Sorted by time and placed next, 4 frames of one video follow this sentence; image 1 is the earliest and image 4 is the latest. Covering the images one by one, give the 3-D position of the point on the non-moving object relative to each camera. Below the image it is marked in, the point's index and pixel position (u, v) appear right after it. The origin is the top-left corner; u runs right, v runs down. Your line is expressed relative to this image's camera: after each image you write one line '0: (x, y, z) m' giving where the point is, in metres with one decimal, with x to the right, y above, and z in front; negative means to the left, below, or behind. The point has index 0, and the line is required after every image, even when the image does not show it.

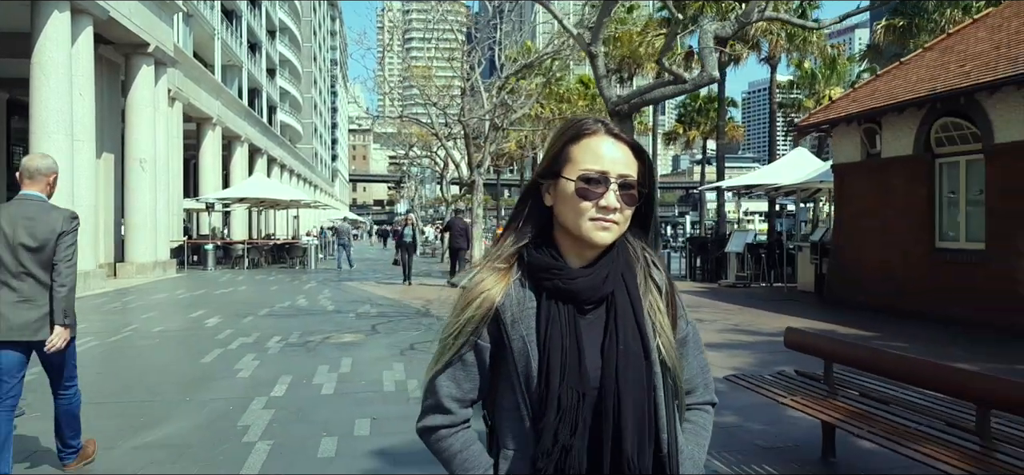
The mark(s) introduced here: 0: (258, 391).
0: (-2.1, -1.3, +6.5) m
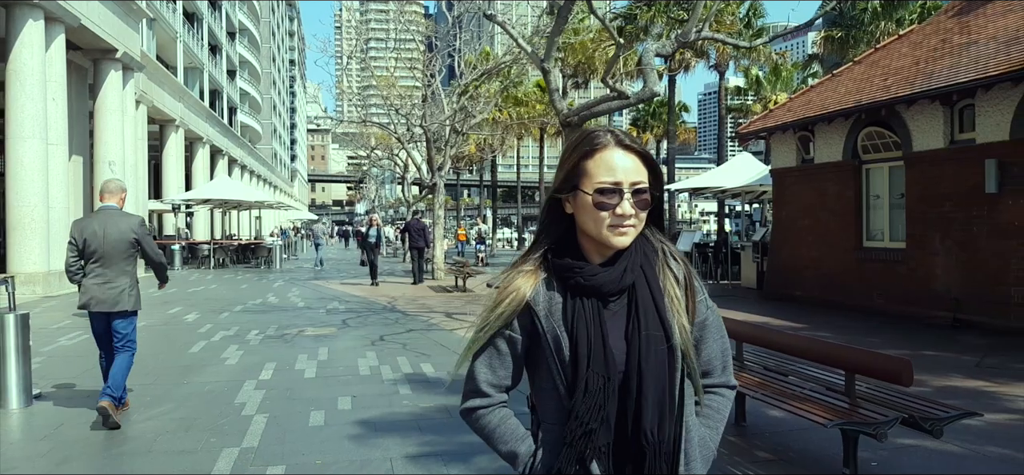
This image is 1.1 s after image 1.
0: (-2.4, -1.3, +7.3) m
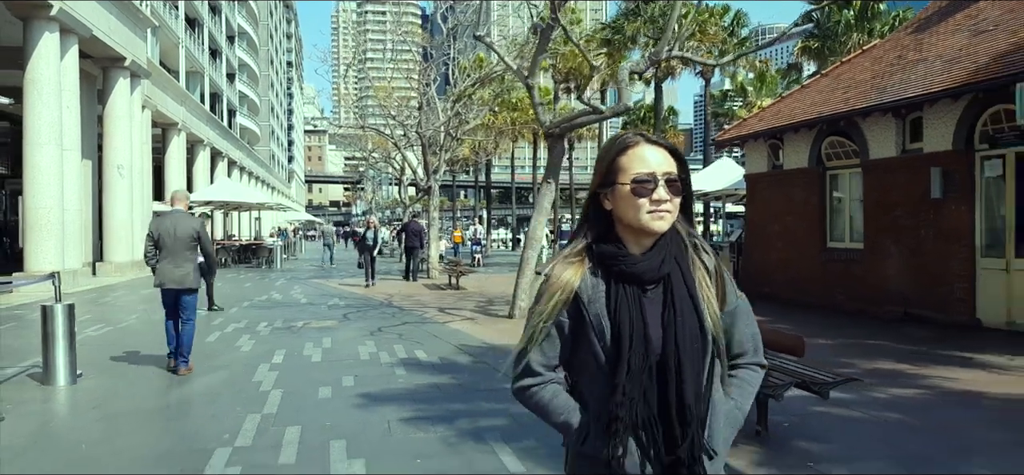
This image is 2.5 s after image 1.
0: (-2.6, -1.3, +8.2) m
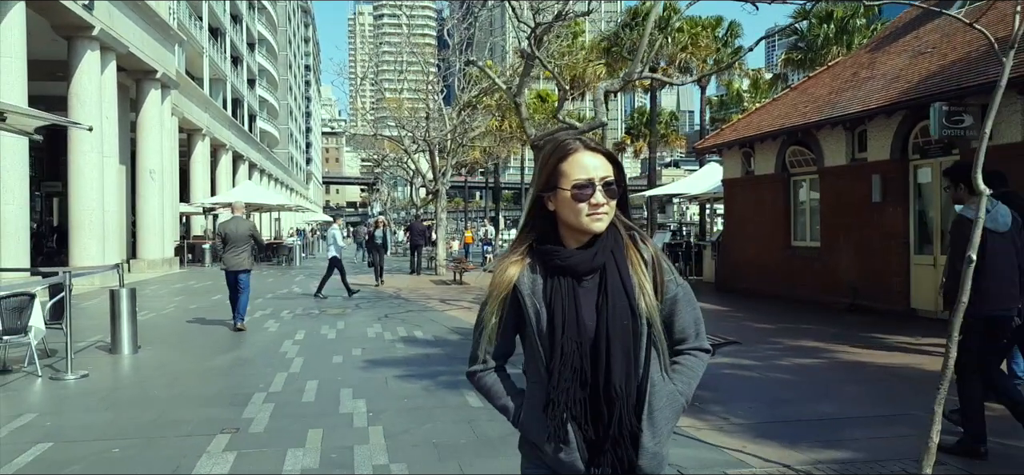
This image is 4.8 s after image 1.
0: (-2.8, -1.3, +9.9) m
